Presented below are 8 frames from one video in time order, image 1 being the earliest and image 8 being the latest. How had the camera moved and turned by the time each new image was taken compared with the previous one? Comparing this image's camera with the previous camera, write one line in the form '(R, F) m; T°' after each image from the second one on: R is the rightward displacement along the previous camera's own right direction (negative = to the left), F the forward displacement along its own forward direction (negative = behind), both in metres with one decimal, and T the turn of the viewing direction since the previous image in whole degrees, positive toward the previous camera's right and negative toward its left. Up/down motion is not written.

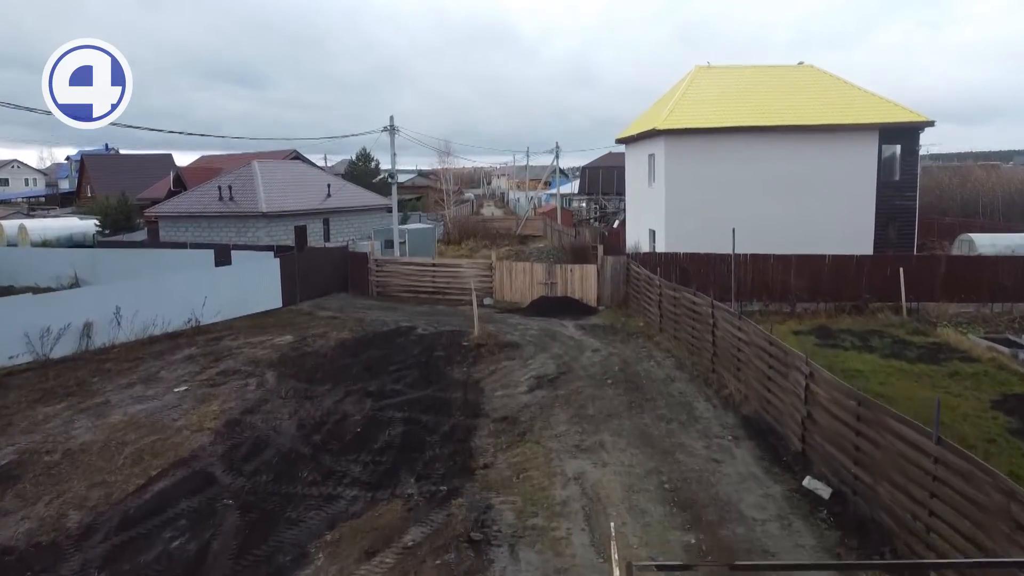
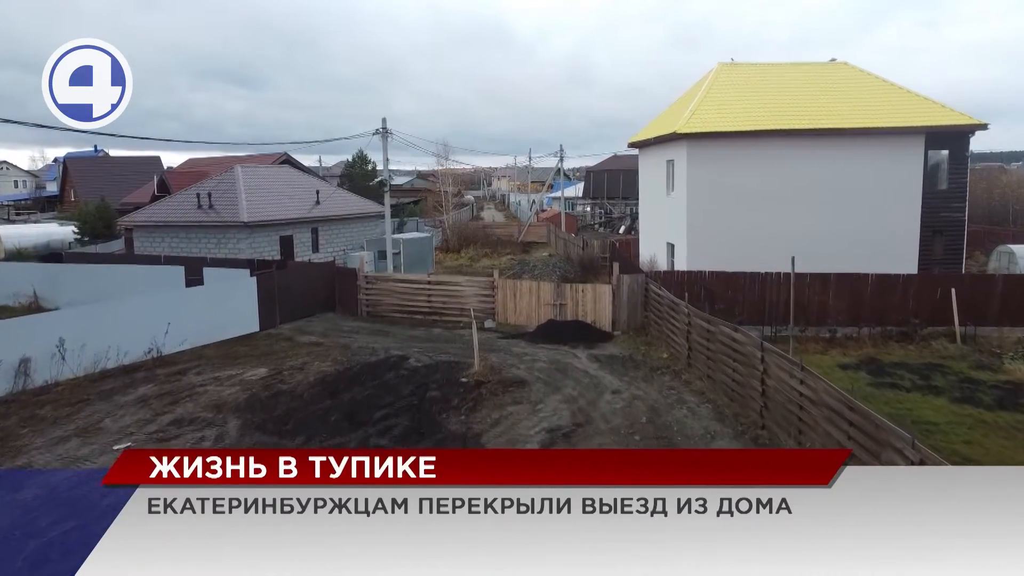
(-0.1, +2.0) m; 0°
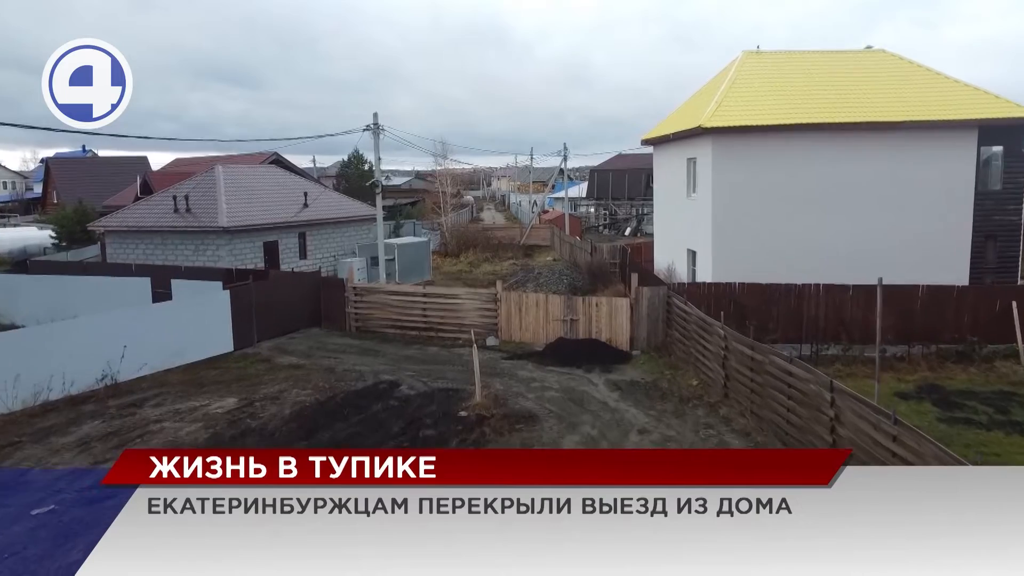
(-0.1, +1.8) m; 0°
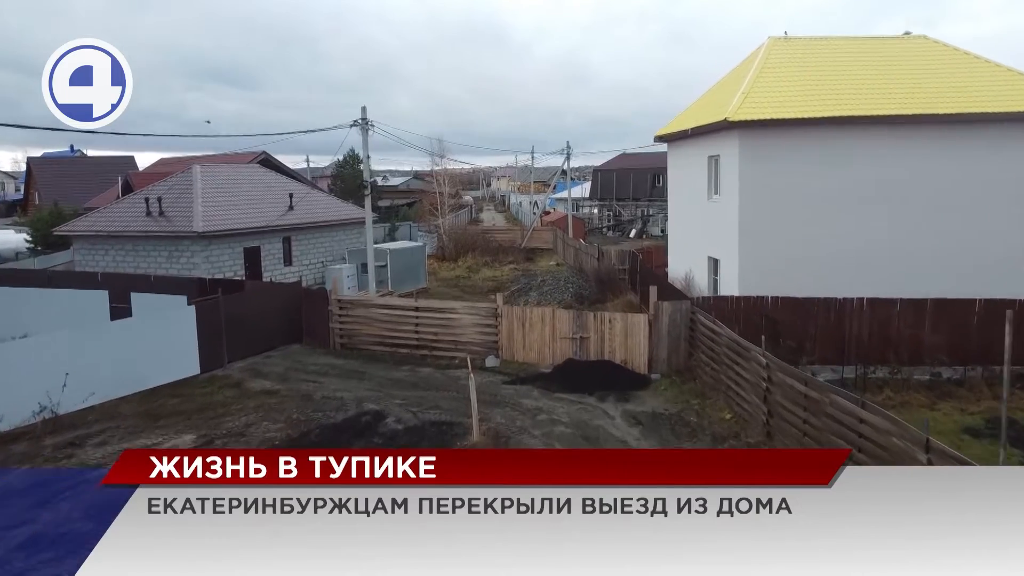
(0.0, +1.7) m; 0°
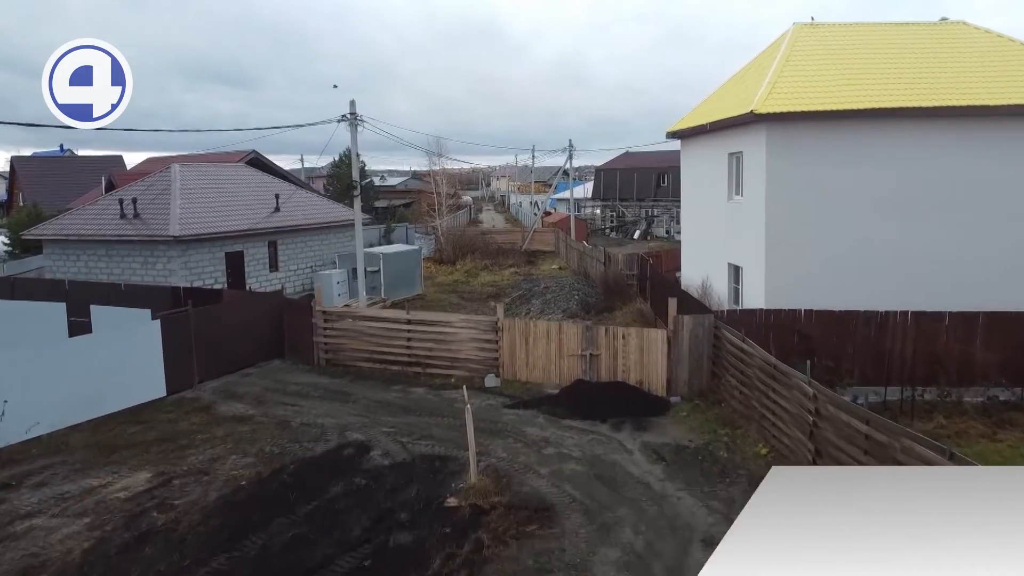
(0.0, +1.4) m; 0°
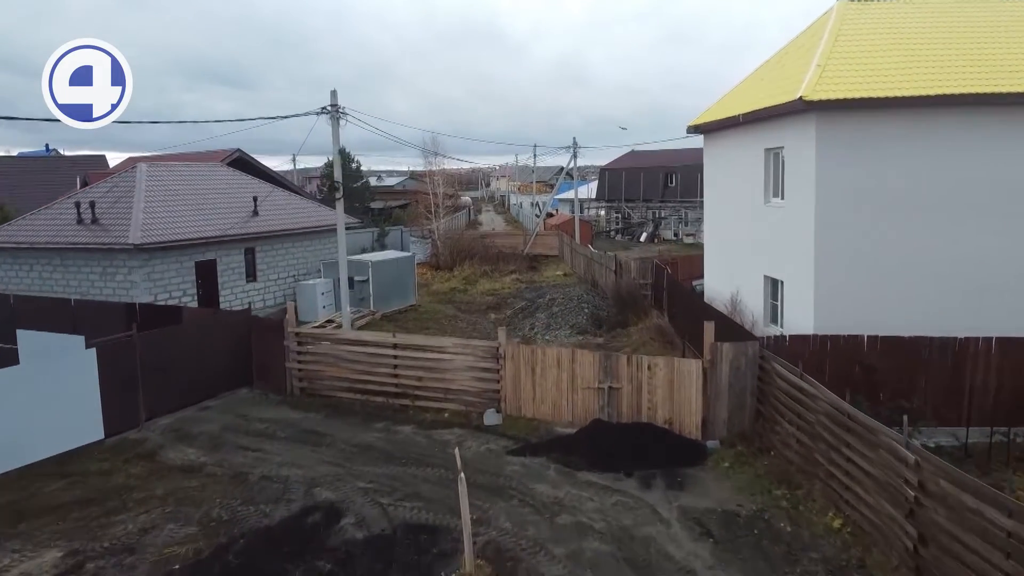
(-0.1, +1.9) m; 0°
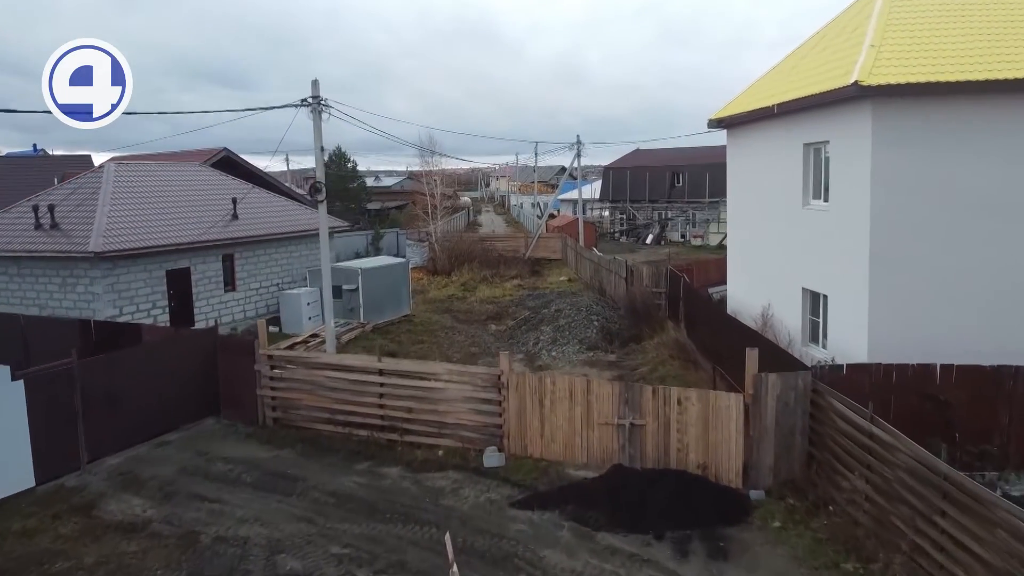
(-0.1, +1.5) m; 0°
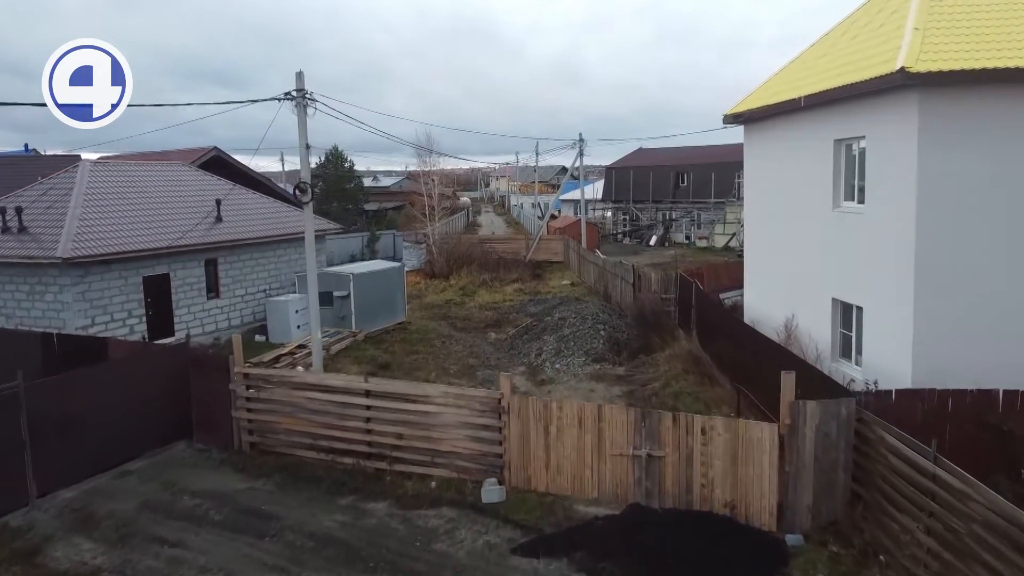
(0.0, +1.0) m; 0°
